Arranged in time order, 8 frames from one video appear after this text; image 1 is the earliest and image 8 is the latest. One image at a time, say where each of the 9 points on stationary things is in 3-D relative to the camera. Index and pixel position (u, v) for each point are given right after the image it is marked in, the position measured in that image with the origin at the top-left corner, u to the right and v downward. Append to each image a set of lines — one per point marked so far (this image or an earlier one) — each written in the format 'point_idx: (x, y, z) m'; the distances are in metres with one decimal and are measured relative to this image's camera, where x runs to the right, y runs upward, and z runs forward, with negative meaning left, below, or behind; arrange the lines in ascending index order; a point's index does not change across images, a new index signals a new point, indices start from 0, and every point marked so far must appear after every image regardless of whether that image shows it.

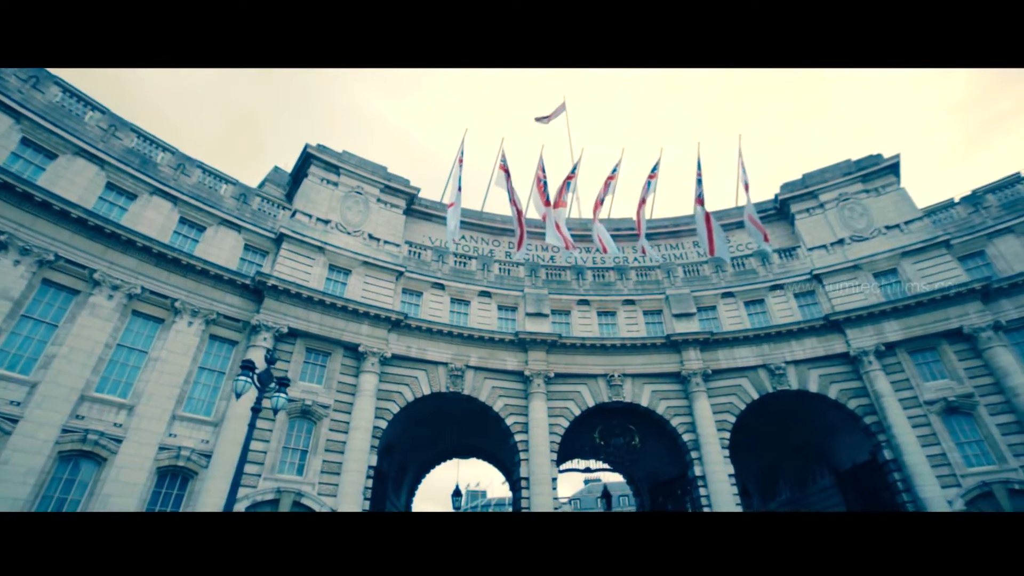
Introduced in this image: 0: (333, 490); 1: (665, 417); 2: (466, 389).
0: (-7.4, -8.3, +16.1) m
1: (+7.7, -6.4, +19.7) m
2: (-2.3, -5.0, +19.4) m
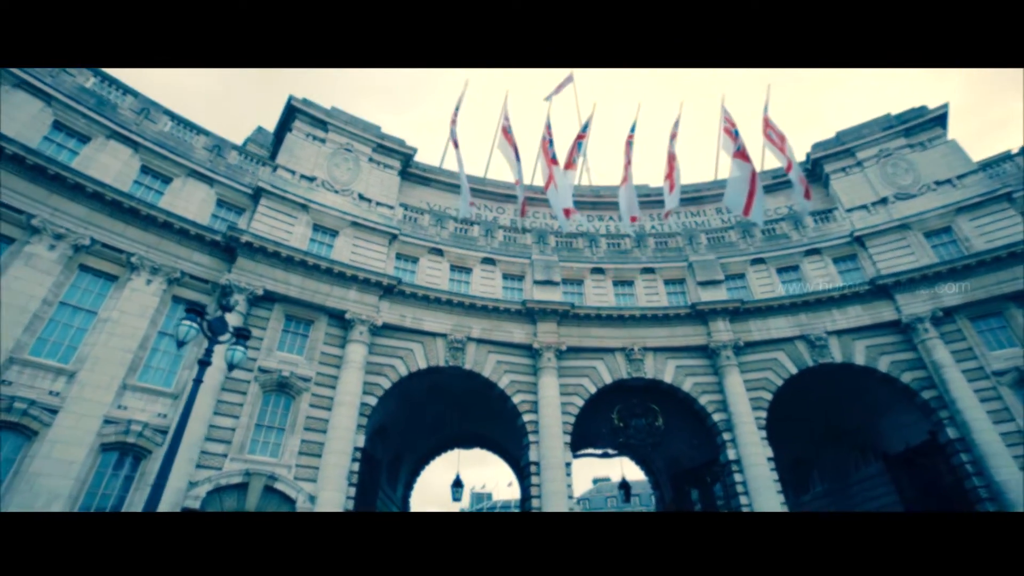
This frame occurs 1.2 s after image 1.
0: (-7.0, -6.6, +13.8) m
1: (+8.0, -4.7, +17.4) m
2: (-1.9, -3.3, +17.1) m
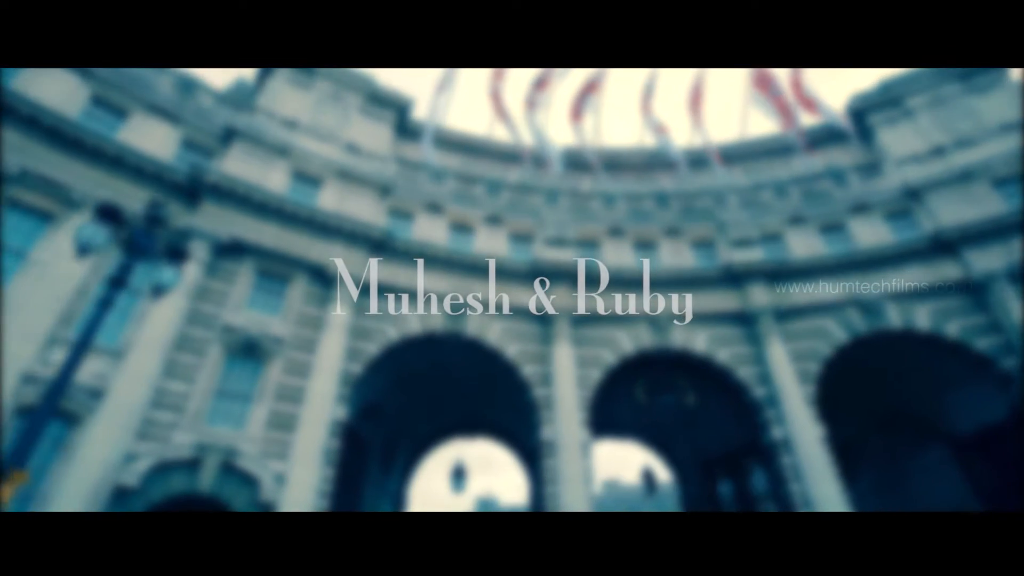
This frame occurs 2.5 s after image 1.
0: (-6.7, -4.8, +11.5) m
1: (+8.3, -3.0, +15.1) m
2: (-1.6, -1.5, +14.8) m
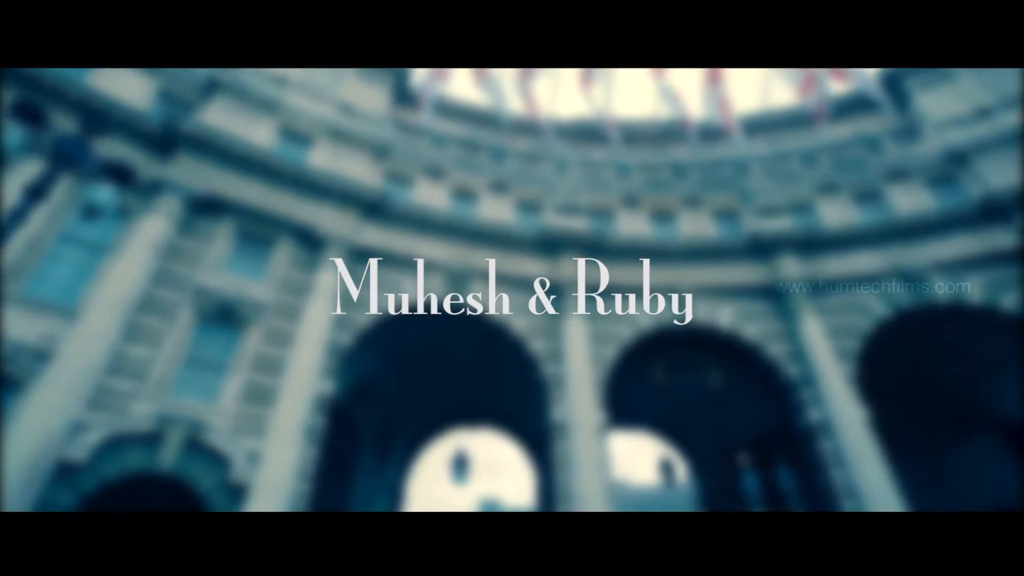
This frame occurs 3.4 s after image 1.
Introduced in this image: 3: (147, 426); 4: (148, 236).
0: (-6.5, -3.6, +10.1) m
1: (+8.5, -1.9, +13.7) m
2: (-1.4, -0.4, +13.5) m
3: (-8.5, -3.2, +9.2) m
4: (-10.0, +1.4, +10.8) m
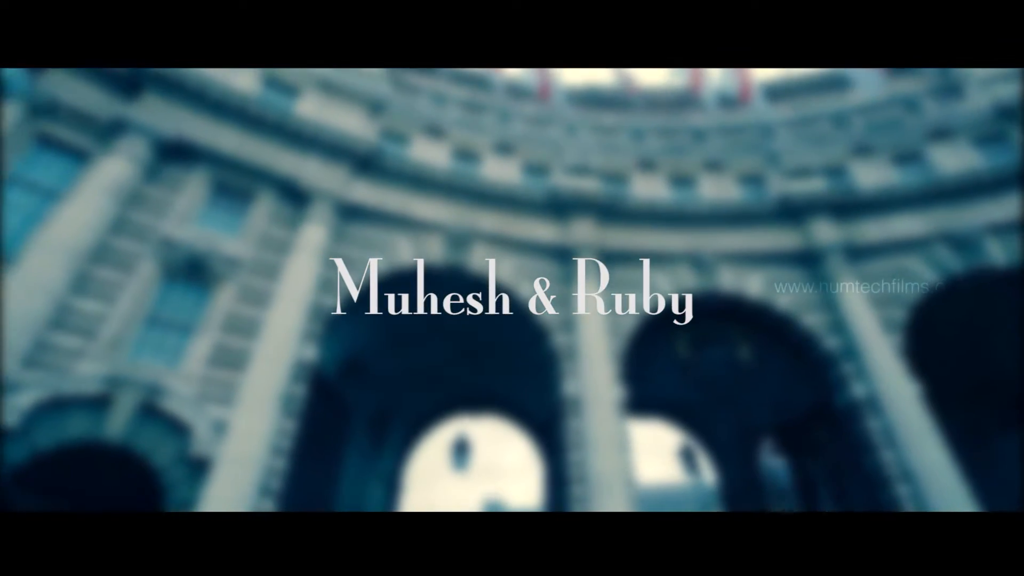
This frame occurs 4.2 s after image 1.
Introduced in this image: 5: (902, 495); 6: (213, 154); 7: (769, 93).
0: (-6.3, -2.4, +8.7) m
1: (+8.7, -0.8, +12.3) m
2: (-1.2, +0.8, +12.1) m
3: (-8.4, -2.0, +7.8) m
4: (-9.8, +2.6, +9.5) m
5: (+9.9, -5.2, +9.9) m
6: (-8.4, +3.8, +11.0) m
7: (+11.6, +8.7, +17.6) m
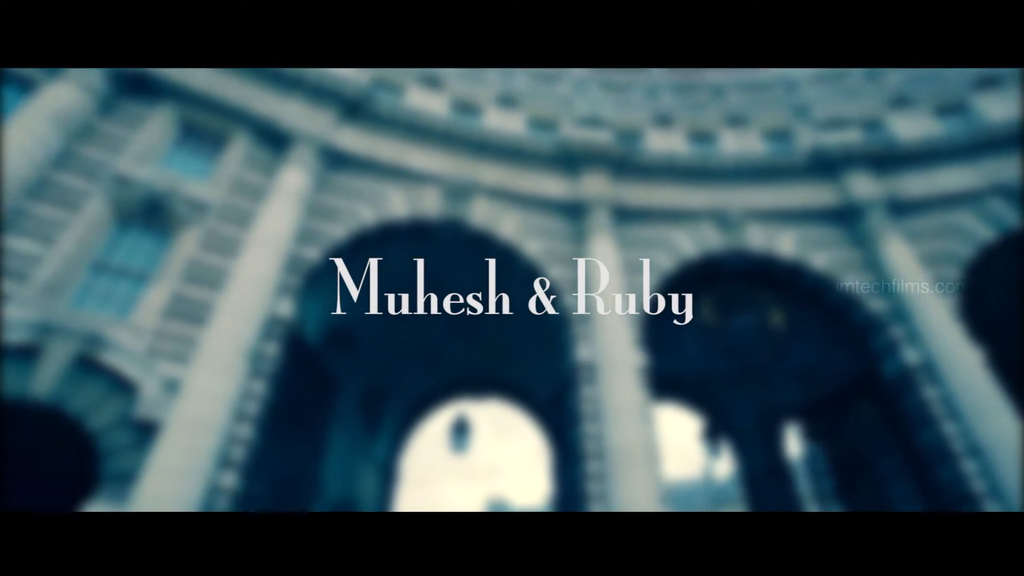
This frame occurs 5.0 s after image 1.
0: (-6.2, -1.2, +7.4) m
1: (+8.9, +0.4, +11.0) m
2: (-1.0, +1.9, +10.8) m
3: (-8.2, -0.8, +6.5) m
4: (-9.6, +3.8, +8.2) m
5: (+10.0, -4.0, +8.6) m
6: (-8.2, +4.9, +9.7) m
7: (+11.7, +9.9, +16.3) m
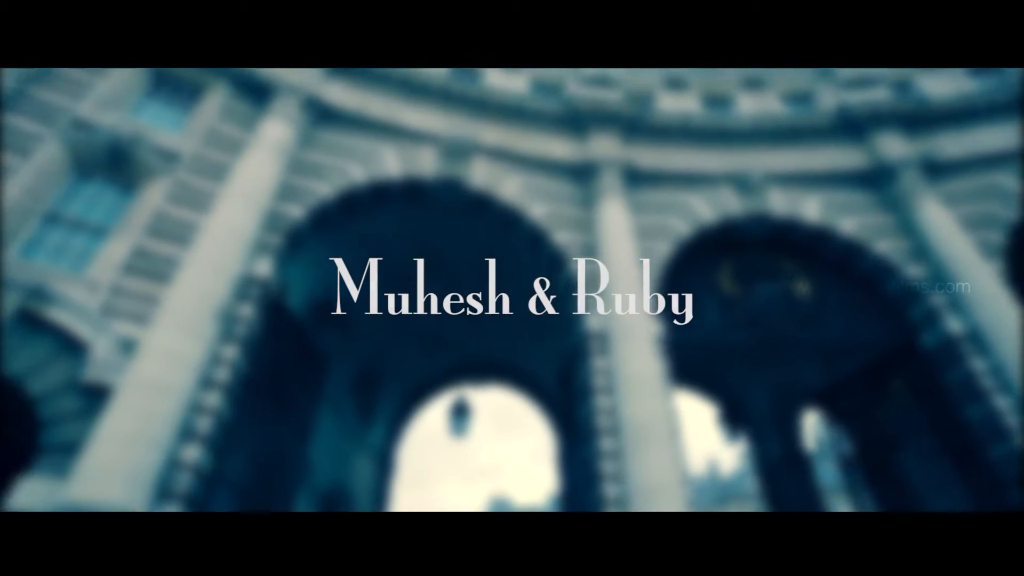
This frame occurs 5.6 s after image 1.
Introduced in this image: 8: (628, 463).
0: (-6.1, -0.4, +6.5) m
1: (+8.9, +1.3, +10.1) m
2: (-1.0, +2.8, +10.0) m
3: (-8.1, 0.0, +5.7) m
4: (-9.6, +4.6, +7.3) m
5: (+10.1, -3.2, +7.7) m
6: (-8.2, +5.7, +8.8) m
7: (+11.8, +10.8, +15.5) m
8: (+2.1, -3.2, +7.3) m
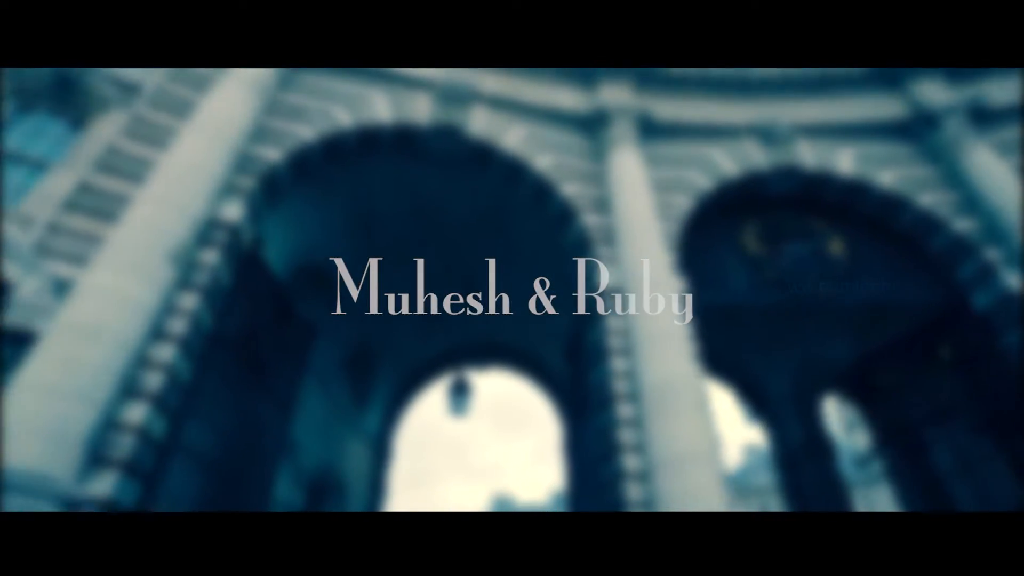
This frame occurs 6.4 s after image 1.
0: (-6.0, +0.5, +5.6) m
1: (+9.0, +2.3, +9.1) m
2: (-0.9, +3.7, +9.0) m
3: (-8.1, +0.9, +4.7) m
4: (-9.5, +5.5, +6.4) m
5: (+10.2, -2.2, +6.7) m
6: (-8.1, +6.6, +7.9) m
7: (+11.8, +11.7, +14.5) m
8: (+2.2, -2.3, +6.3) m
